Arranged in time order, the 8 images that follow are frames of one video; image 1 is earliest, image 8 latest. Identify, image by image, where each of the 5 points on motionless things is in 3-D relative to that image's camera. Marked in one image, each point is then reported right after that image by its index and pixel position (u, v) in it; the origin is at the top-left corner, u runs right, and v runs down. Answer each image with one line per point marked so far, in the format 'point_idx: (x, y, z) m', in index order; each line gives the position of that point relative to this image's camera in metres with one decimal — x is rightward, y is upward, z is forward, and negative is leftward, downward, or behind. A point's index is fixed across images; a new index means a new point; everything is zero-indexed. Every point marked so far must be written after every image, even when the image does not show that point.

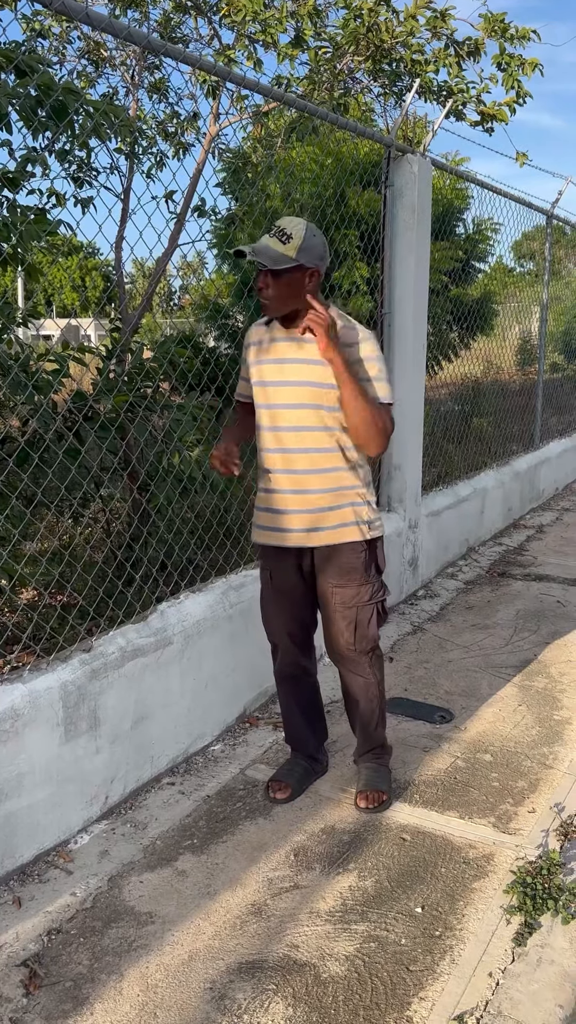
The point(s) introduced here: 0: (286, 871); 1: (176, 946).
0: (0.0, -1.0, +2.5) m
1: (-0.3, -1.1, +2.1) m
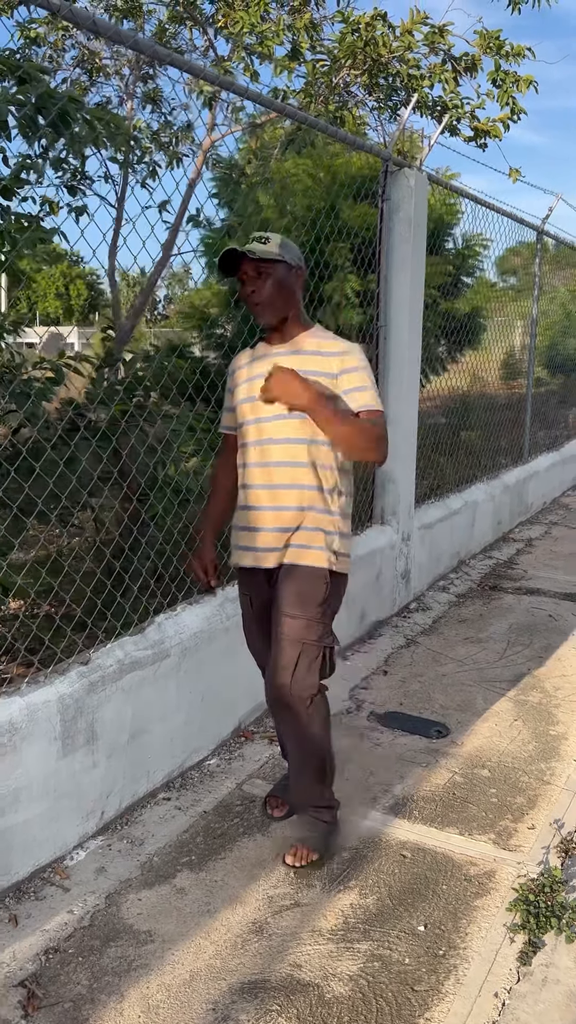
0: (0.0, -1.1, +2.4) m
1: (-0.3, -1.1, +2.1) m
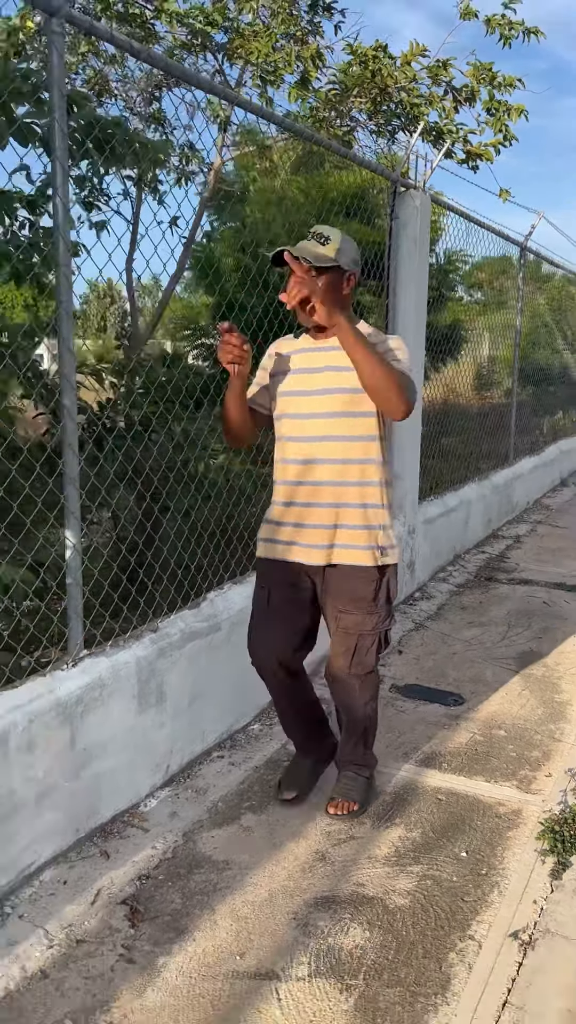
0: (+0.2, -1.0, +2.7) m
1: (-0.1, -1.1, +2.4) m
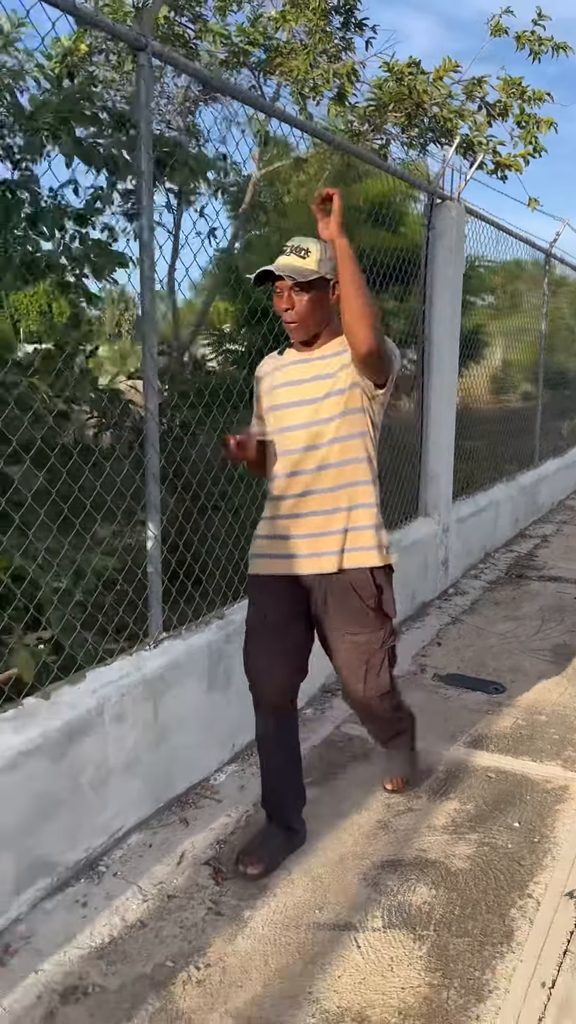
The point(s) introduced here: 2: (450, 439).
0: (+0.4, -1.0, +2.9) m
1: (+0.1, -1.0, +2.6) m
2: (+1.0, +0.4, +5.2) m
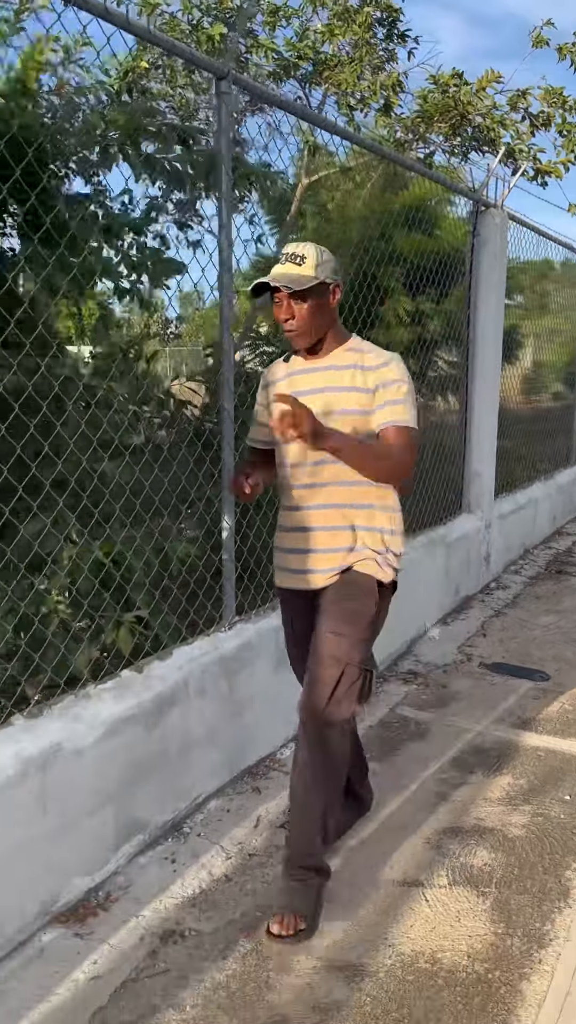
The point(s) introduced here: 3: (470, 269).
0: (+0.6, -1.0, +3.1) m
1: (+0.3, -1.0, +2.8) m
2: (+1.3, +0.5, +5.4) m
3: (+1.1, +1.5, +5.1) m
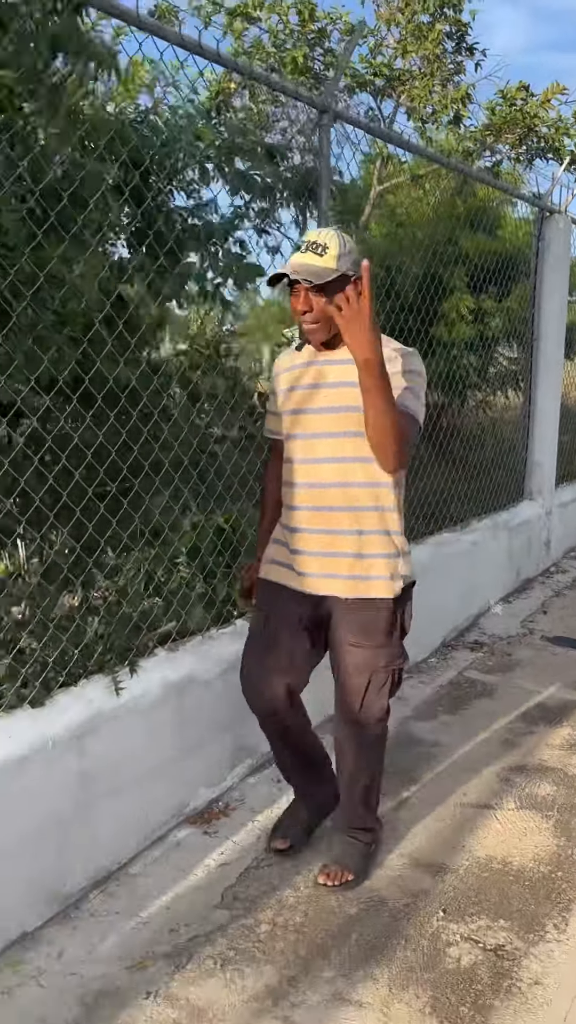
0: (+1.0, -0.9, +3.5) m
1: (+0.7, -0.9, +3.2) m
2: (+1.8, +0.6, +5.7) m
3: (+1.6, +1.5, +5.5) m
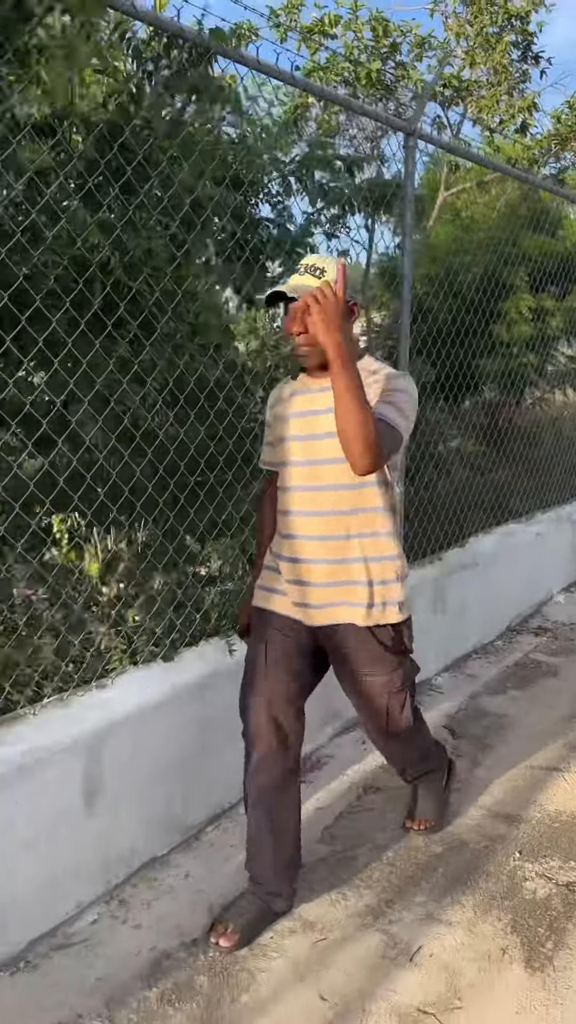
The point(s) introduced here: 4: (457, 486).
0: (+1.3, -0.8, +3.8) m
1: (+1.0, -0.9, +3.5) m
2: (+2.3, +0.6, +5.9) m
3: (+2.1, +1.6, +5.7) m
4: (+0.9, +0.1, +4.5) m
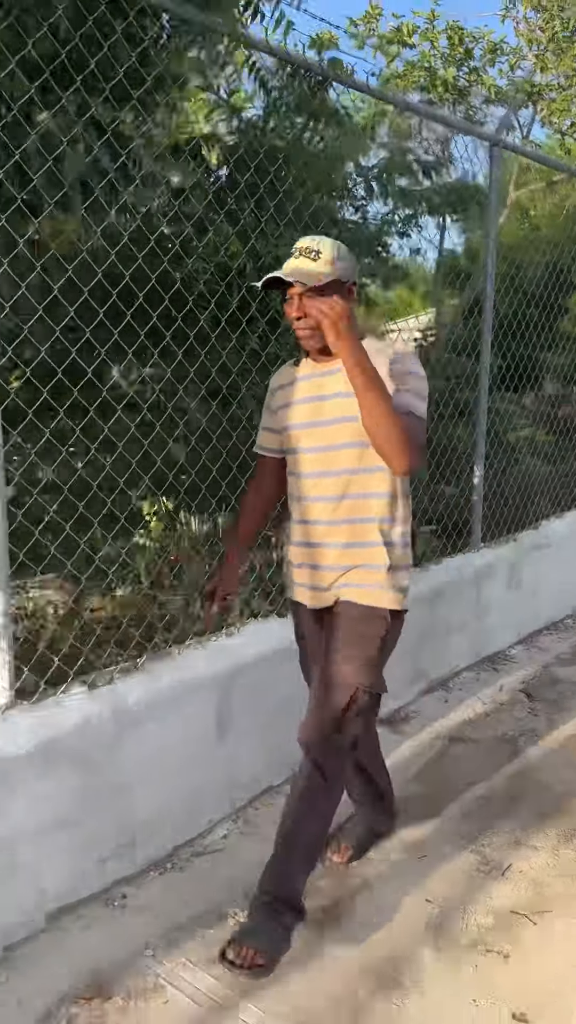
0: (+1.7, -0.8, +4.0) m
1: (+1.4, -0.8, +3.8) m
2: (+2.8, +0.7, +6.1) m
3: (+2.6, +1.7, +5.9) m
4: (+1.4, +0.2, +4.8) m
